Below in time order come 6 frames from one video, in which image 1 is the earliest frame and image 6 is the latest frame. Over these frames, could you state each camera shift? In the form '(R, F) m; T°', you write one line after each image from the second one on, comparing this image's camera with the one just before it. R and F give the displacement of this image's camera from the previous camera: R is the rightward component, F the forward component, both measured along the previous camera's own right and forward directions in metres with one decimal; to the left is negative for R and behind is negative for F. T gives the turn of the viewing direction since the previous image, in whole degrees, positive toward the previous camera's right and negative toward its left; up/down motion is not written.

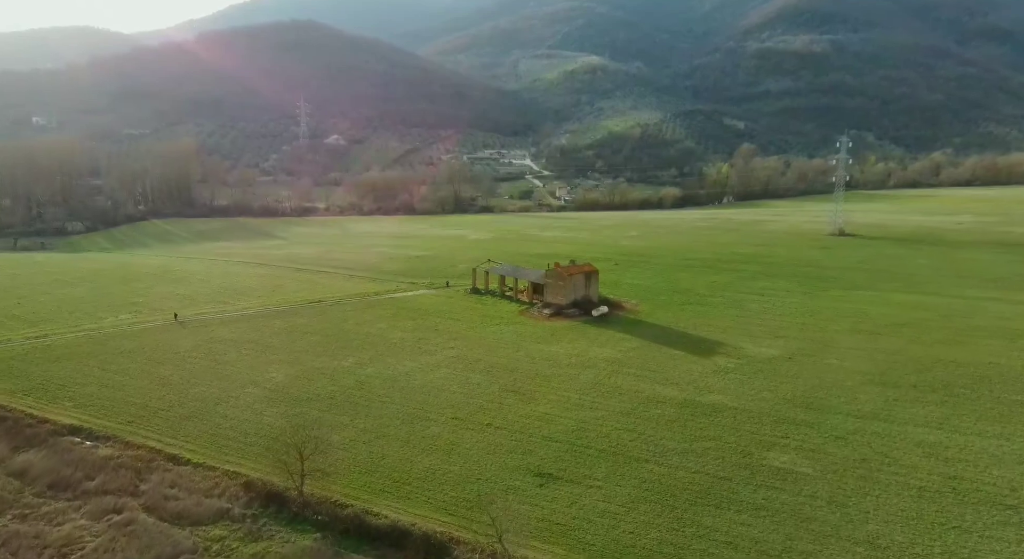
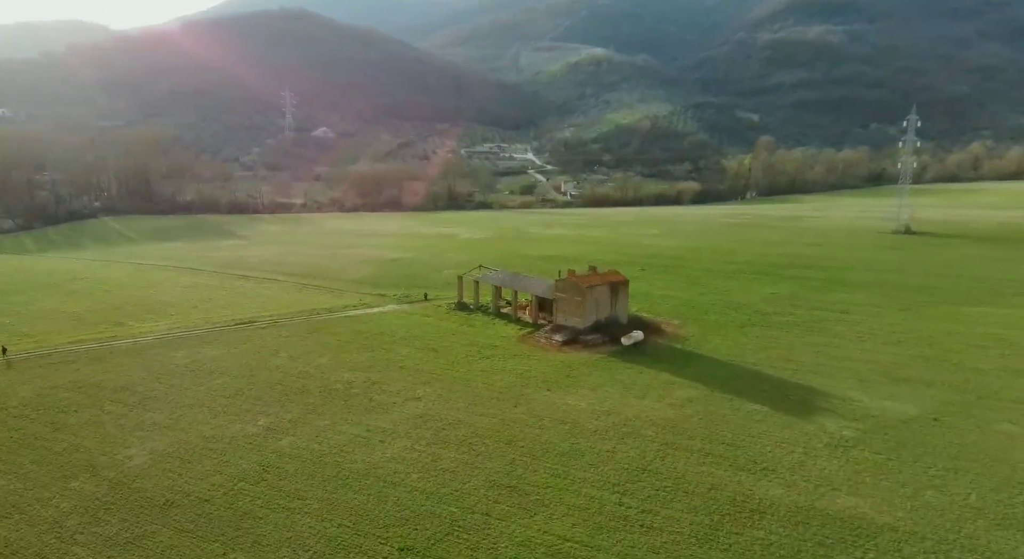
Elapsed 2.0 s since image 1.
(+0.2, +11.6) m; 0°
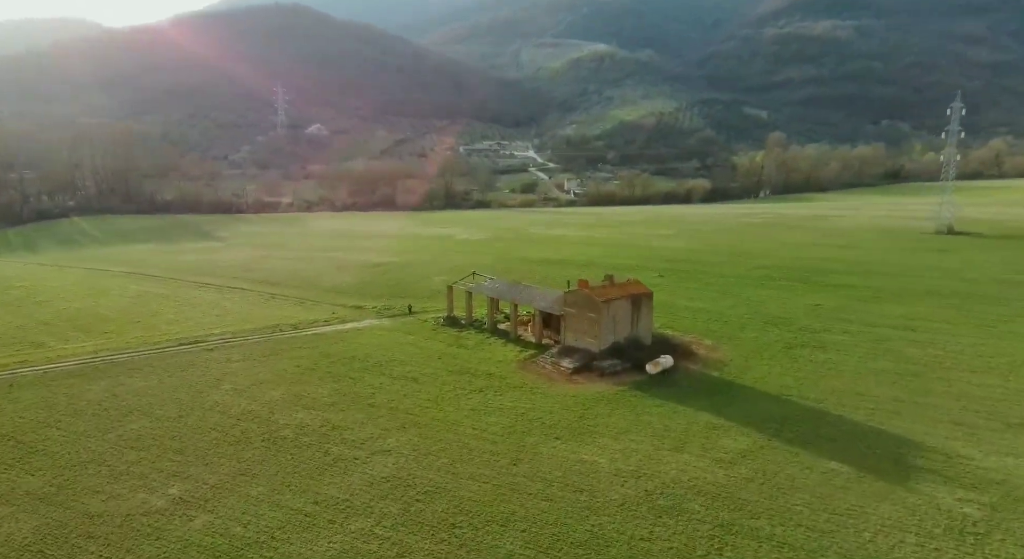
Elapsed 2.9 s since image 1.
(+0.1, +5.7) m; 0°
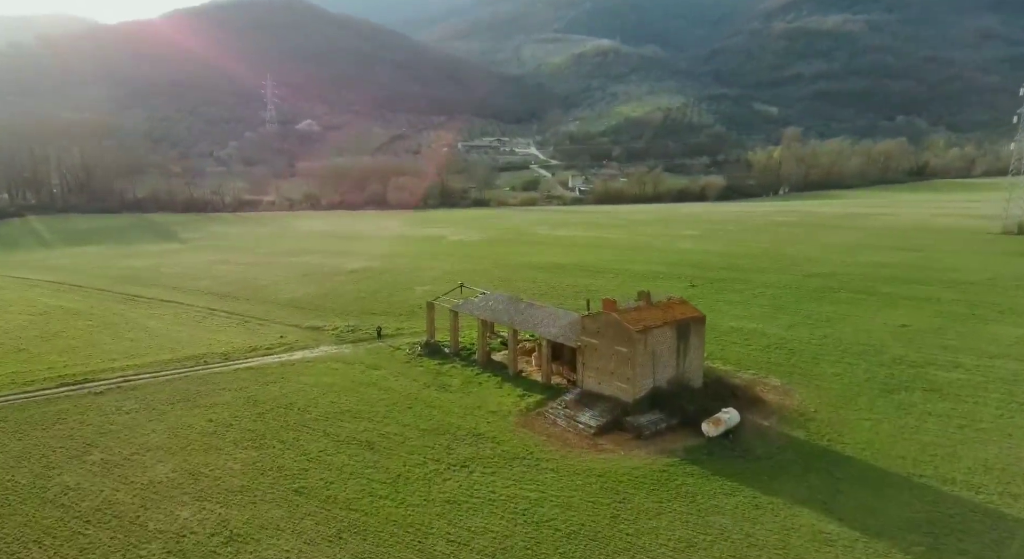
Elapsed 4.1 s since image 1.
(+0.1, +7.2) m; 0°
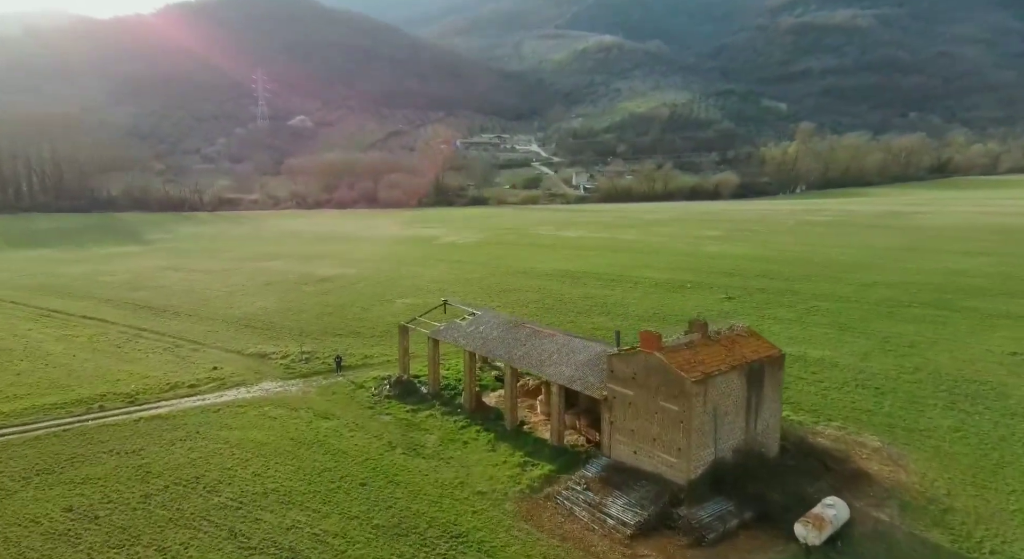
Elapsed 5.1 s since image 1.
(+0.1, +5.7) m; 0°
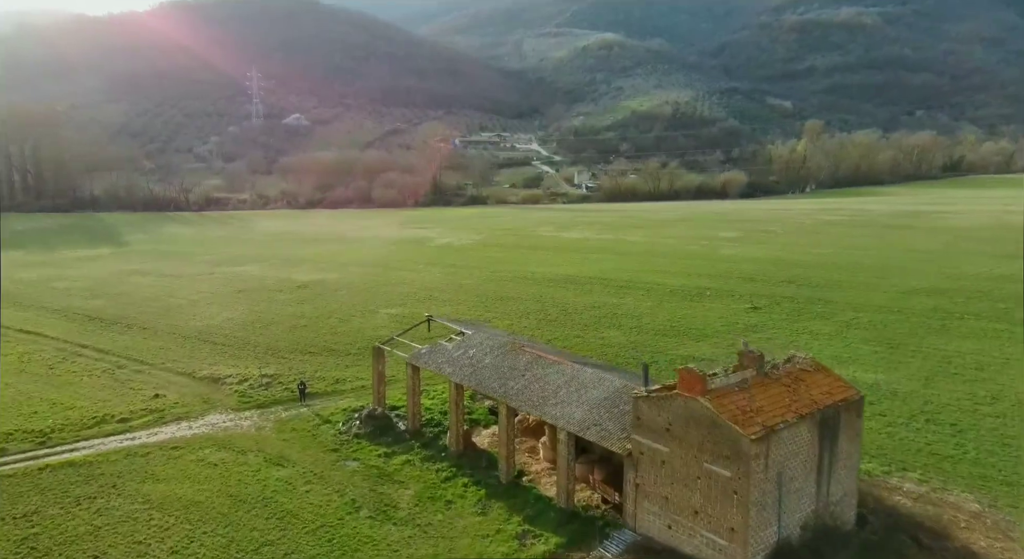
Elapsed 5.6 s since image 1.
(+0.1, +3.2) m; 0°
